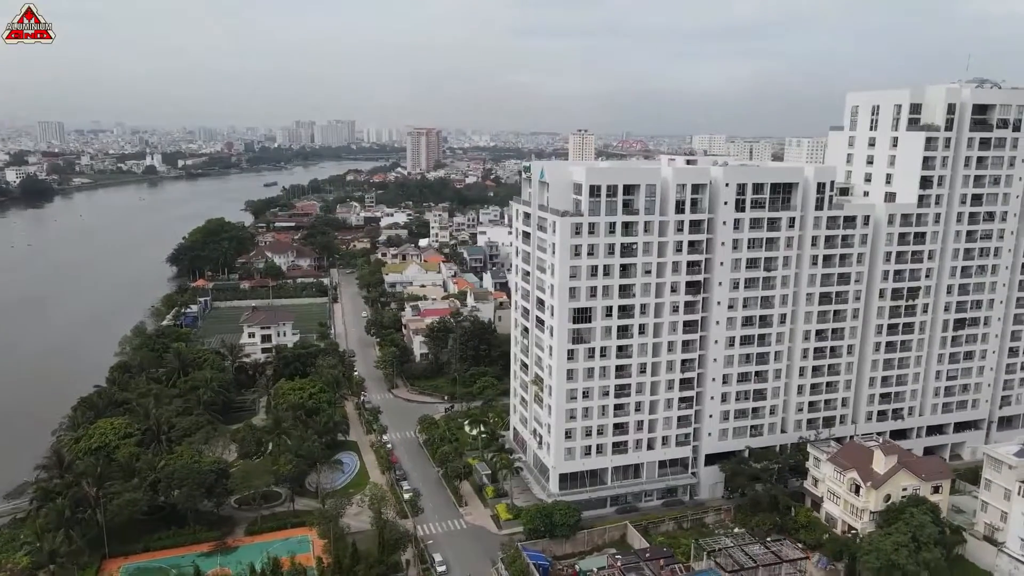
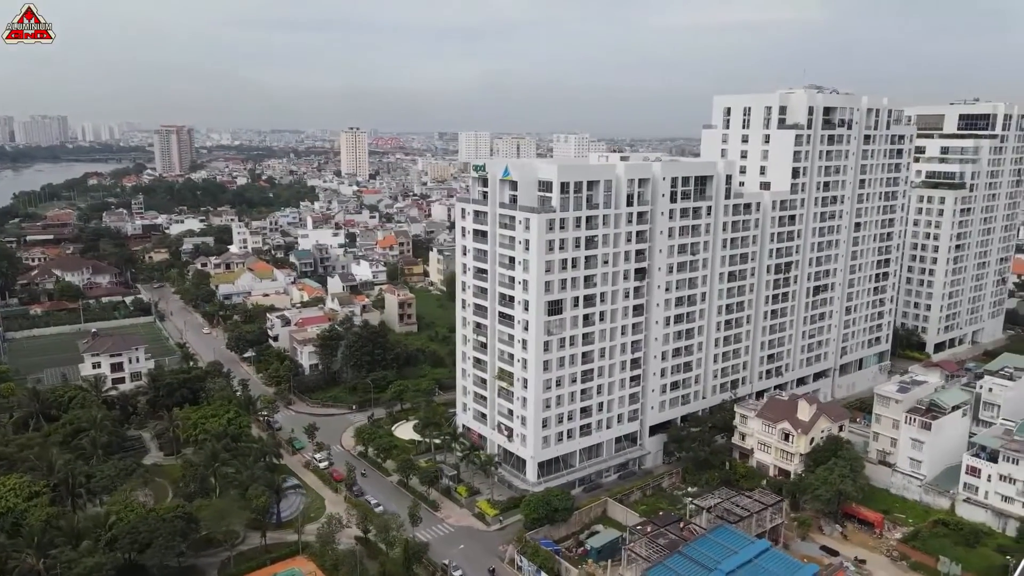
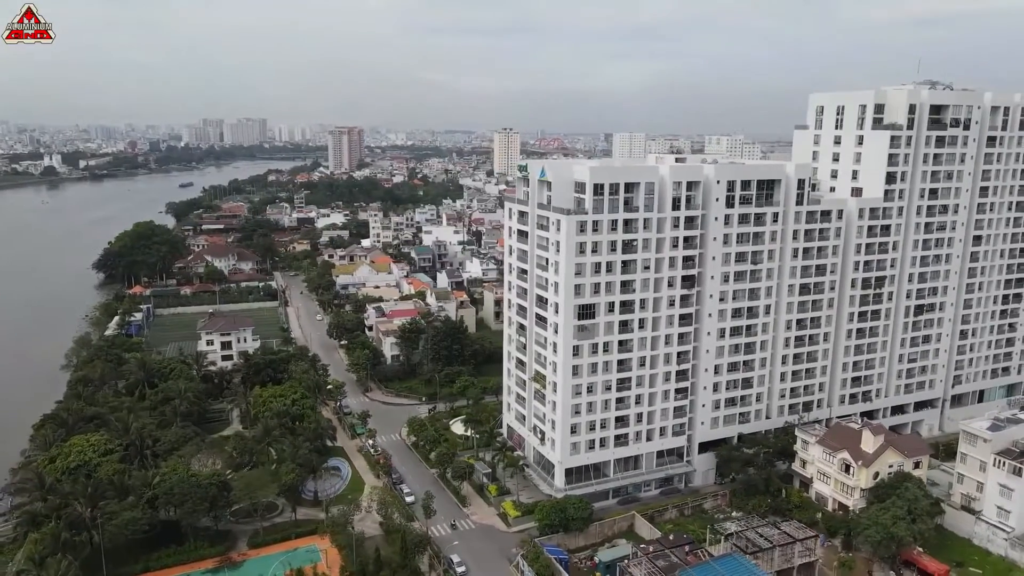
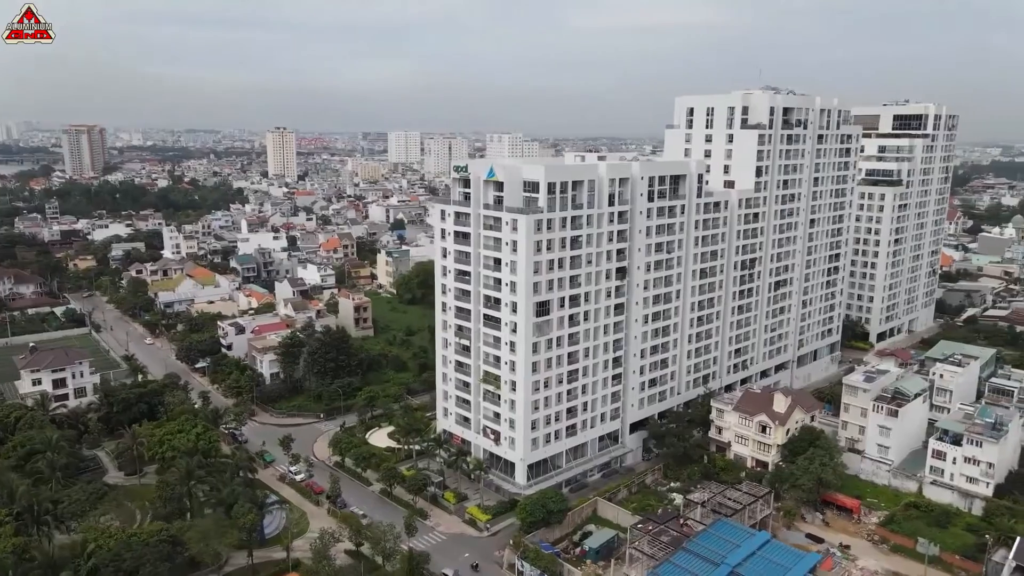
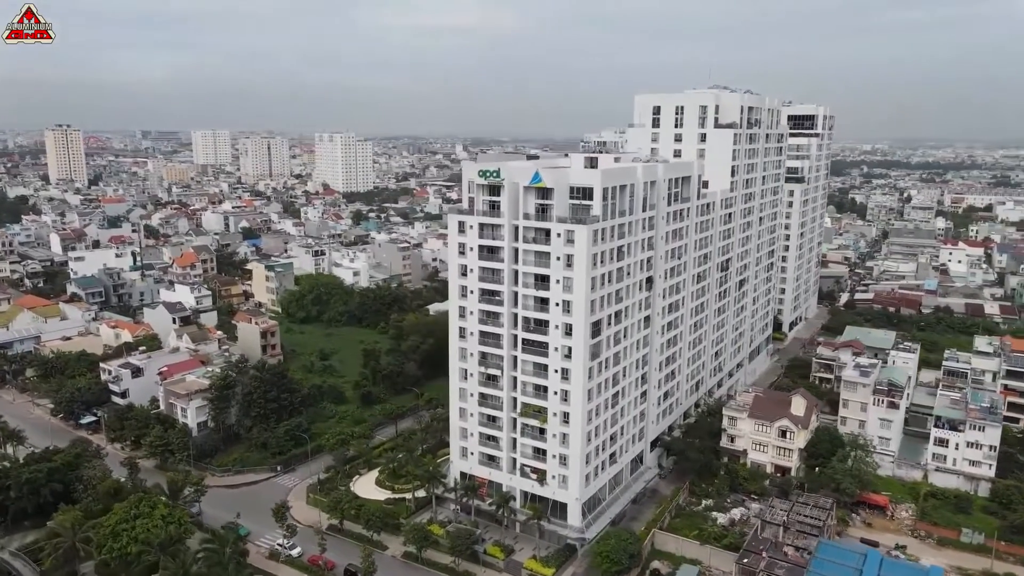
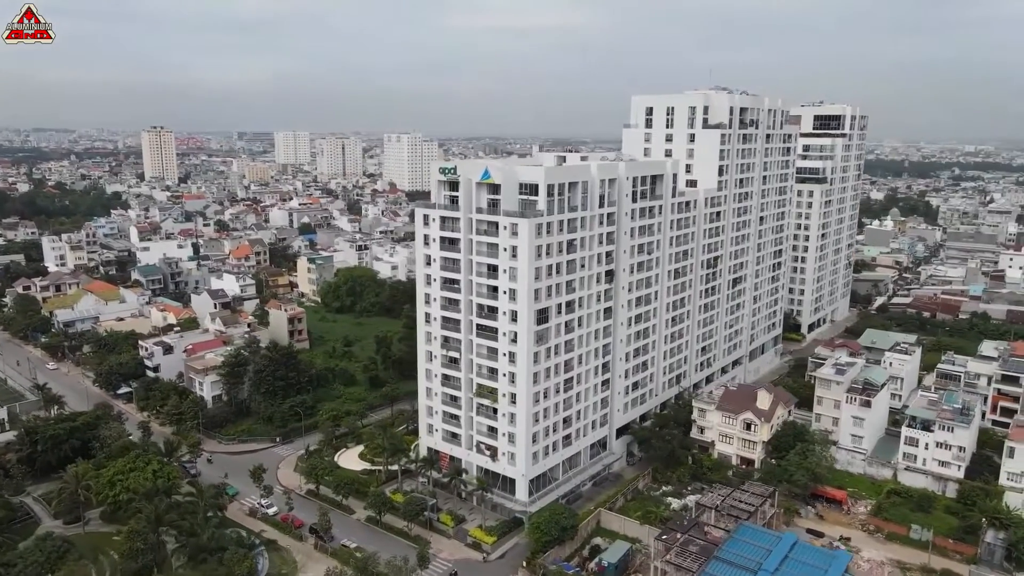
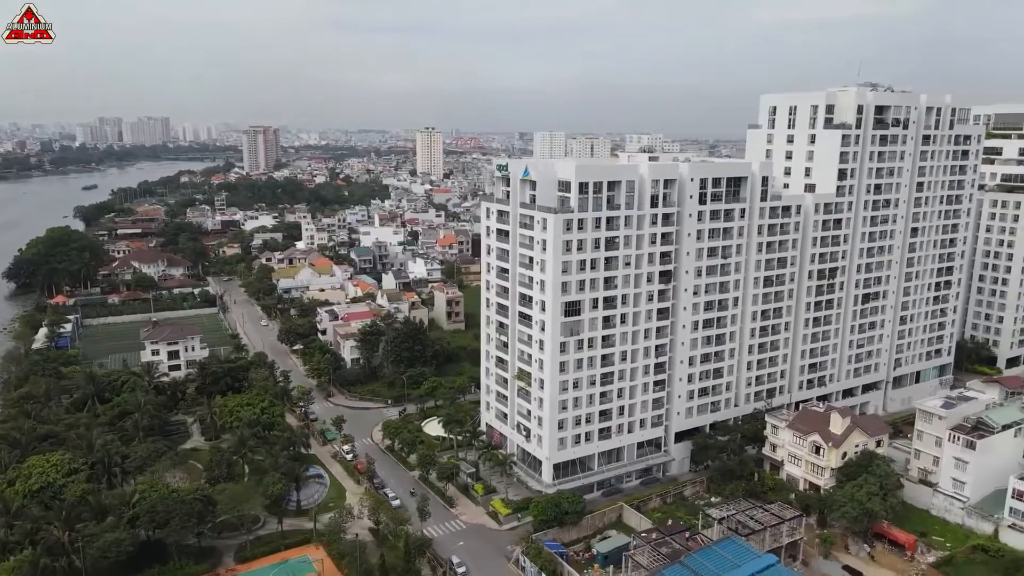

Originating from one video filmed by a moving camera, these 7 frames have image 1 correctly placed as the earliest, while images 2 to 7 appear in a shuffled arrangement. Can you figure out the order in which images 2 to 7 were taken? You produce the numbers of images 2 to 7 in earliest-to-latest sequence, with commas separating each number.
3, 7, 2, 4, 6, 5
